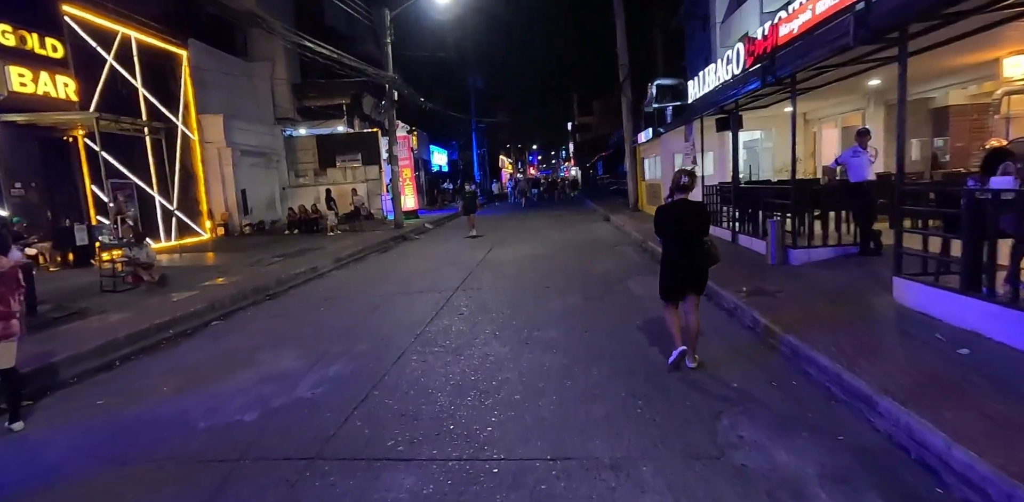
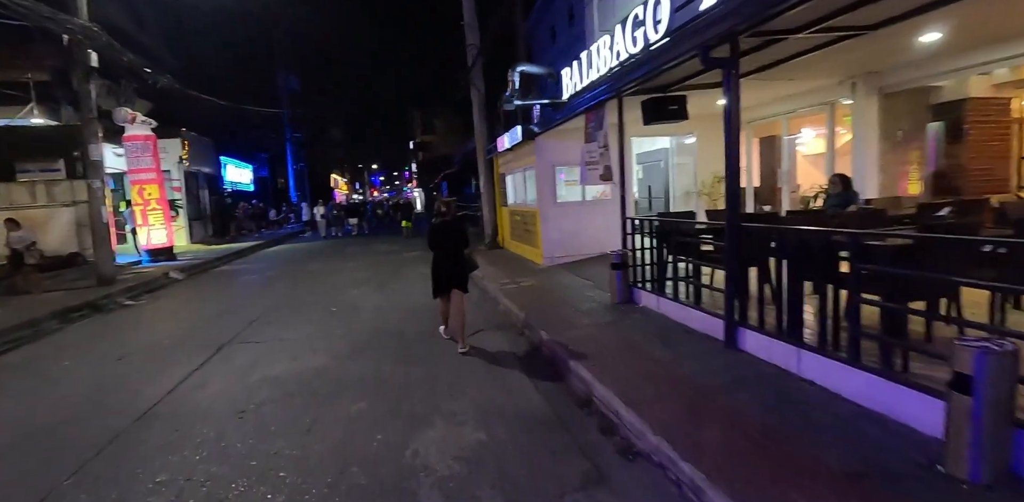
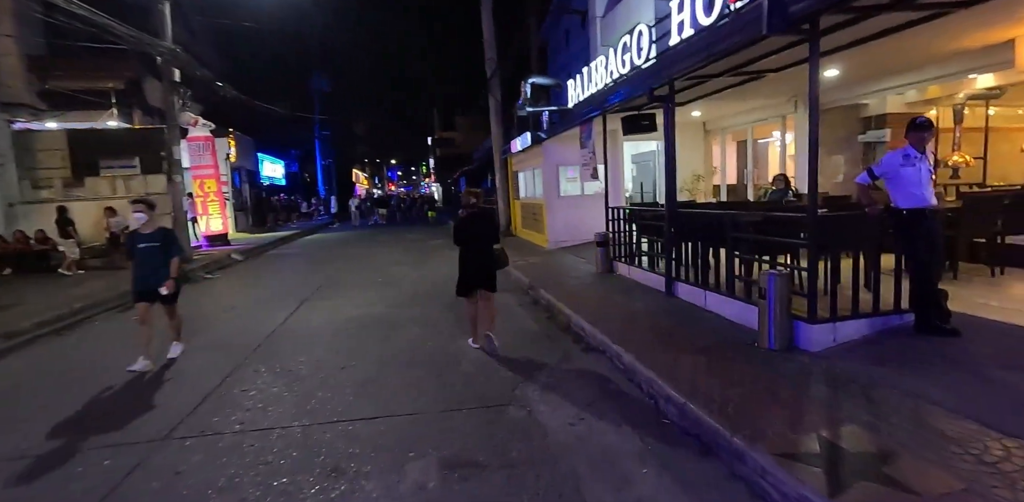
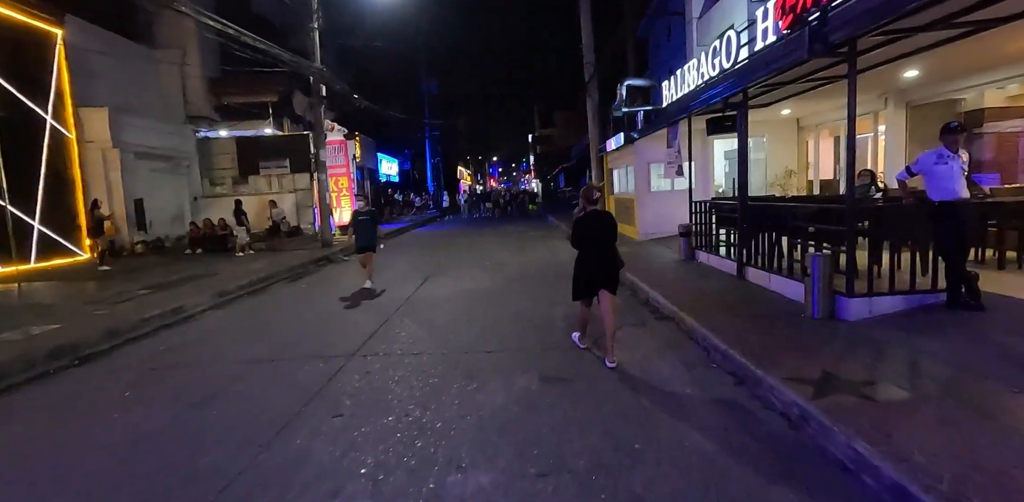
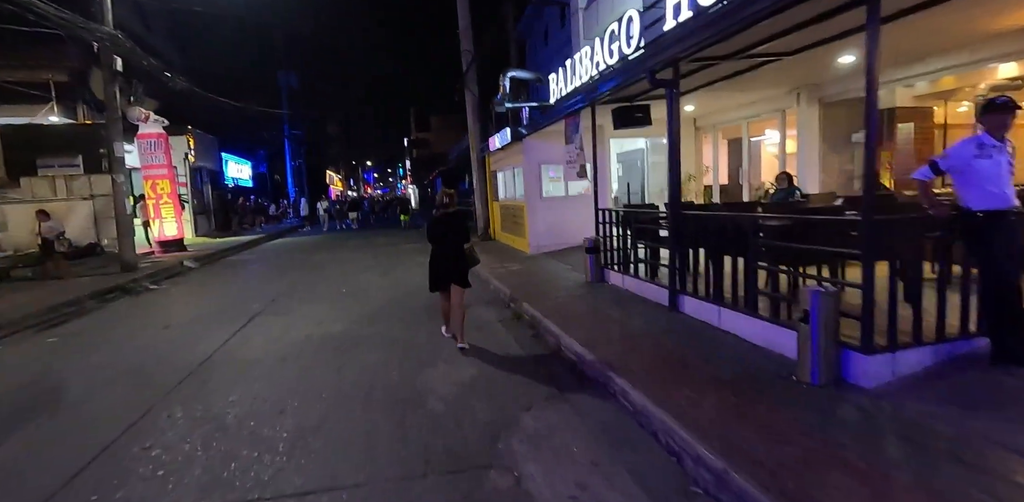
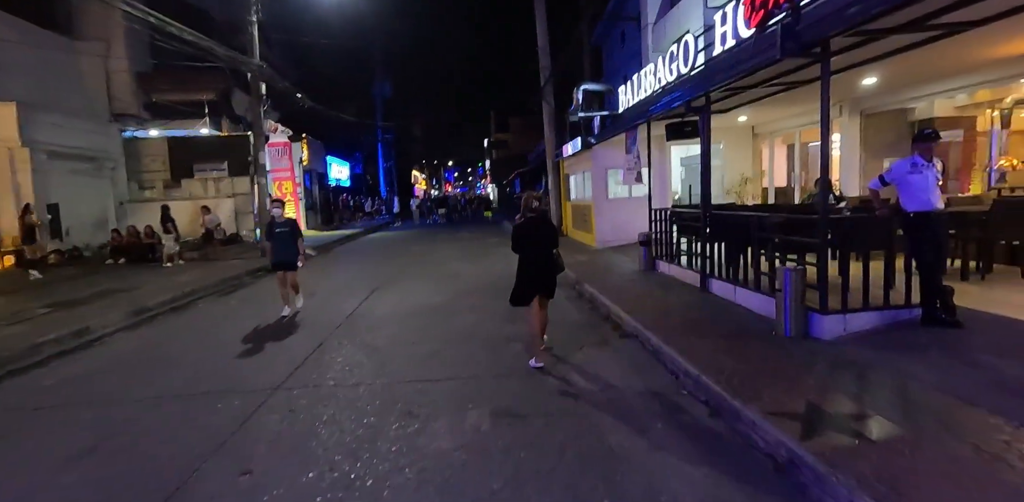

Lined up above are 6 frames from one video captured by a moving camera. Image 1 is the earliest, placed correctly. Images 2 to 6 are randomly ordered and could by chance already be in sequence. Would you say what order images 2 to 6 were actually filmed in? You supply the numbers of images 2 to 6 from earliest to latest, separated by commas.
4, 6, 3, 5, 2
